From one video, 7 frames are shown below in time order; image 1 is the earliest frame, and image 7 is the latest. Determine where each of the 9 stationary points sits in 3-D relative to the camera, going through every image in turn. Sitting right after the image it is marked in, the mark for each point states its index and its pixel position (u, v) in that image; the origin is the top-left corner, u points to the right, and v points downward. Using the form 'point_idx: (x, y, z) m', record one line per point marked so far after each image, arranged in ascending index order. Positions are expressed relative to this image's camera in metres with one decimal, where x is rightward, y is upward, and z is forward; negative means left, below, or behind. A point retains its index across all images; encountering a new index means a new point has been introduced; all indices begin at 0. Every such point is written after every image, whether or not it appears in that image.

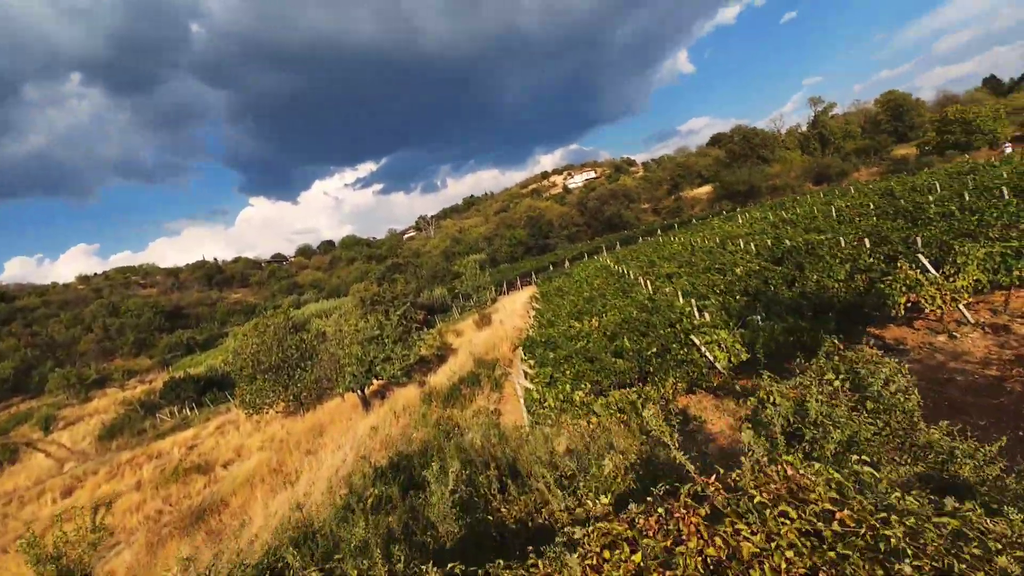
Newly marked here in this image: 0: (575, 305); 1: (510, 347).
0: (+2.2, -0.6, +16.9) m
1: (-0.1, -2.2, +17.7) m
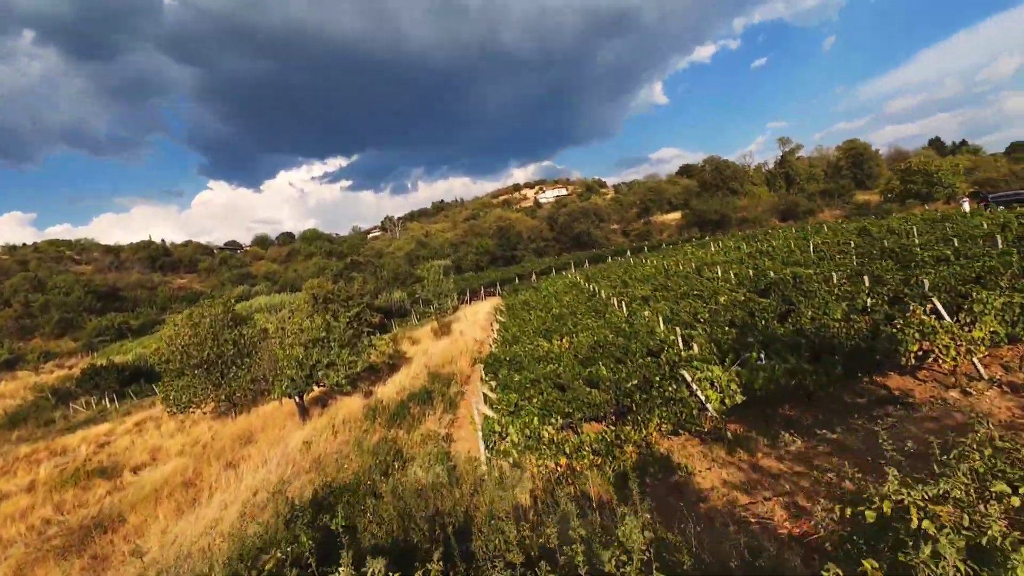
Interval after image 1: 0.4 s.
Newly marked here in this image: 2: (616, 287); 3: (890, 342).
0: (+1.0, -1.1, +15.7) m
1: (-1.5, -2.5, +16.3) m
2: (+4.2, 0.0, +19.4) m
3: (+5.6, -0.8, +7.1) m
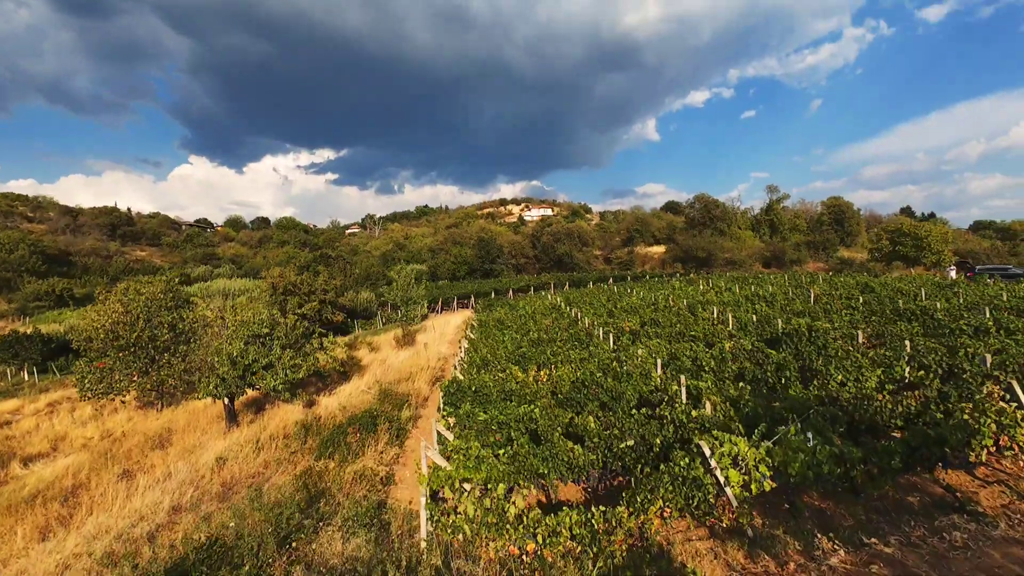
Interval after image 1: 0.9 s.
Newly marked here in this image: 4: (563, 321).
0: (+0.1, -1.6, +14.0) m
1: (-2.5, -2.8, +14.3) m
2: (+3.2, -1.1, +17.8) m
3: (+5.2, -1.7, +5.6) m
4: (+1.8, -1.2, +17.6) m
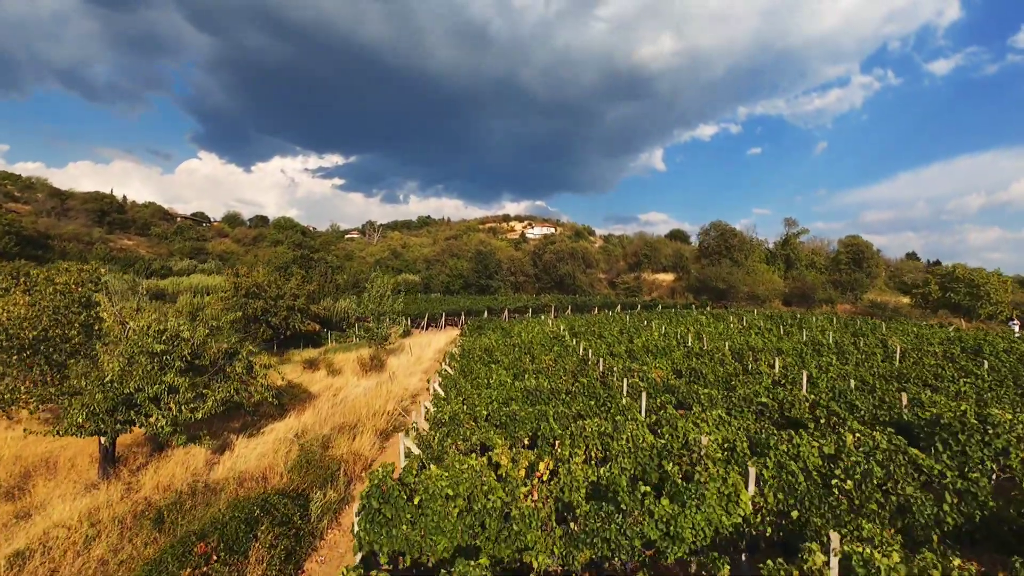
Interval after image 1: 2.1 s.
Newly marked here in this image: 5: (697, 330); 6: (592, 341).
0: (-0.1, -2.2, +10.0) m
1: (-2.8, -3.1, +10.3) m
2: (+3.0, -2.0, +13.8) m
3: (+4.9, -2.3, +1.6) m
4: (+1.6, -2.0, +13.6) m
5: (+7.6, -1.6, +19.6) m
6: (+2.8, -1.9, +17.0) m
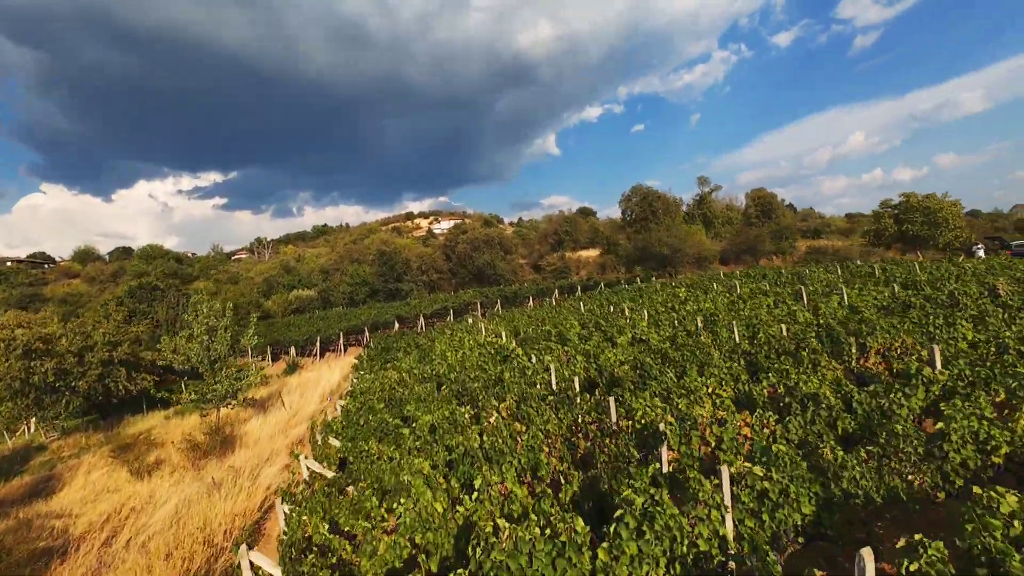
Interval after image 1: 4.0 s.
0: (-0.6, -2.1, +3.6) m
1: (-3.1, -3.5, +3.5) m
2: (+1.8, -1.5, +7.9) m
3: (+5.8, -1.5, -3.7) m
4: (+0.4, -1.7, +7.5) m
5: (+5.2, -0.5, +14.4) m
6: (+1.1, -1.4, +11.0) m
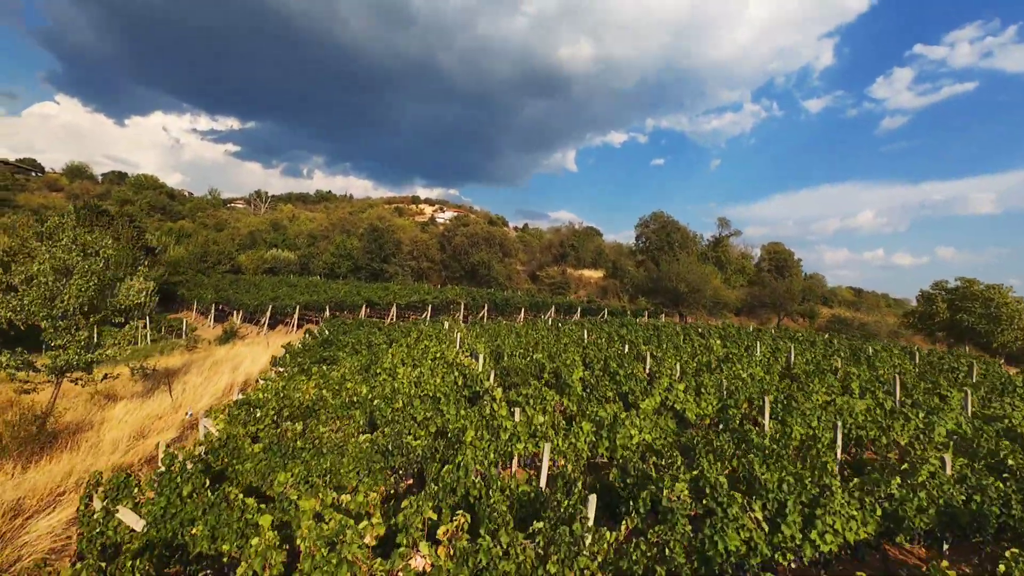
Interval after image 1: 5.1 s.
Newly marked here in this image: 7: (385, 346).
0: (-1.0, -2.1, -0.1) m
1: (-3.7, -2.9, -0.2) m
2: (+1.4, -2.0, +4.3) m
3: (+5.6, -2.7, -7.3) m
4: (0.0, -1.9, +3.8) m
5: (+4.8, -1.8, +10.9) m
6: (+0.7, -1.8, +7.4) m
7: (-3.2, -1.5, +12.2) m
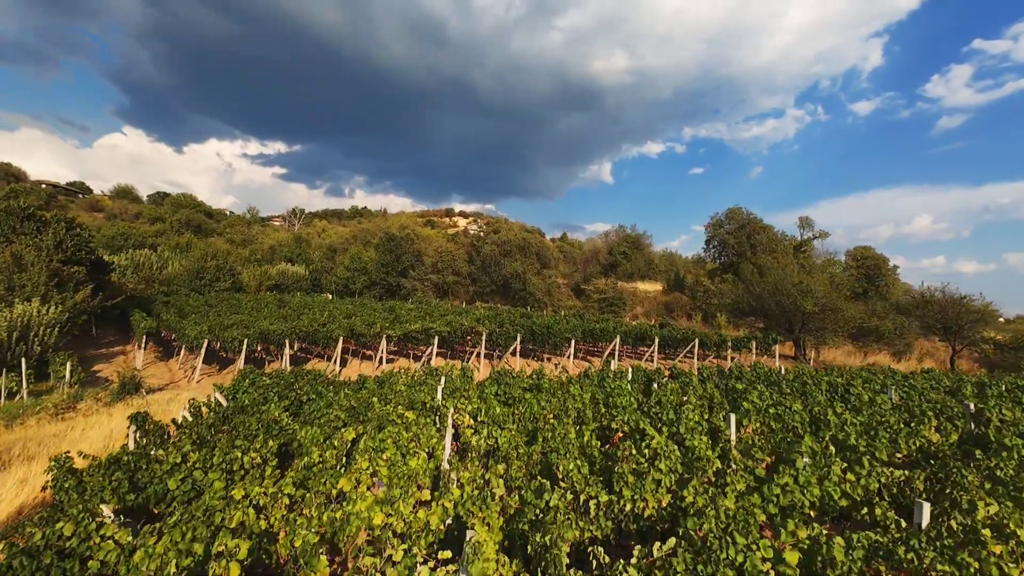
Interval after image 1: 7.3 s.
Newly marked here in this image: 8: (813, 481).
0: (-1.3, -2.2, -7.8) m
1: (-4.0, -3.0, -7.8) m
2: (+1.4, -2.1, -3.6) m
3: (+4.7, -2.5, -15.5) m
4: (0.0, -2.1, -4.0) m
5: (+5.4, -2.1, +2.6) m
6: (+0.9, -2.1, -0.5) m
7: (-2.6, -1.9, +4.6) m
8: (+3.3, -2.0, +5.2) m
